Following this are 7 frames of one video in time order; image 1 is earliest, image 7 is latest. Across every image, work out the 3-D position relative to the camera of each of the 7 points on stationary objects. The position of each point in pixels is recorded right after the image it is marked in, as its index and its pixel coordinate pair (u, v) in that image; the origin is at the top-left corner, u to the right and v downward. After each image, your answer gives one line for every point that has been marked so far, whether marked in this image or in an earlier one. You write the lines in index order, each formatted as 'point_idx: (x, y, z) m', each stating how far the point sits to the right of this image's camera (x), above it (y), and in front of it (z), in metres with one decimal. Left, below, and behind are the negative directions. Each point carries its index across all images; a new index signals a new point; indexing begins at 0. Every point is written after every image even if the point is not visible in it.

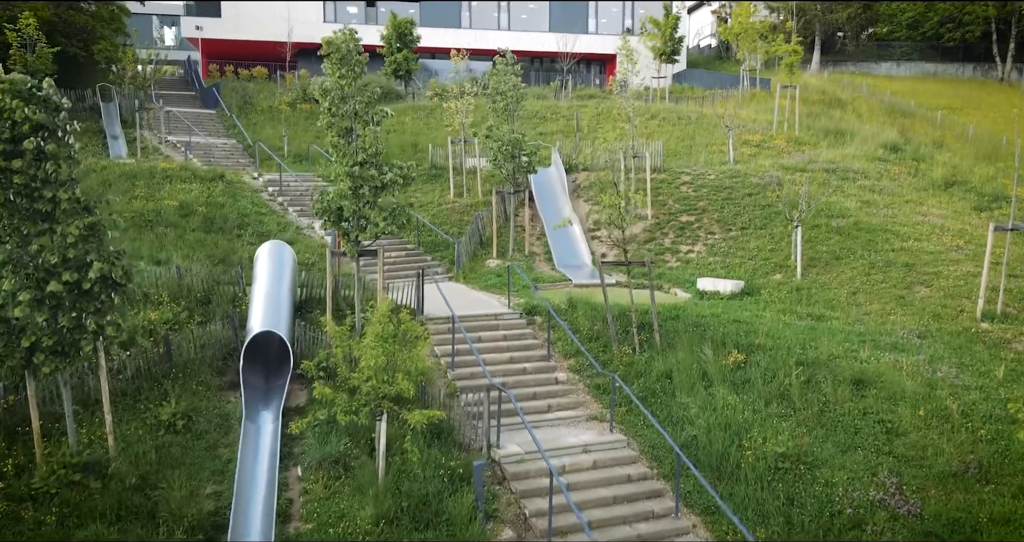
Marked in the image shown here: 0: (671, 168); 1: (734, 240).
0: (+4.2, +2.7, +19.5) m
1: (+4.9, +0.7, +16.1) m
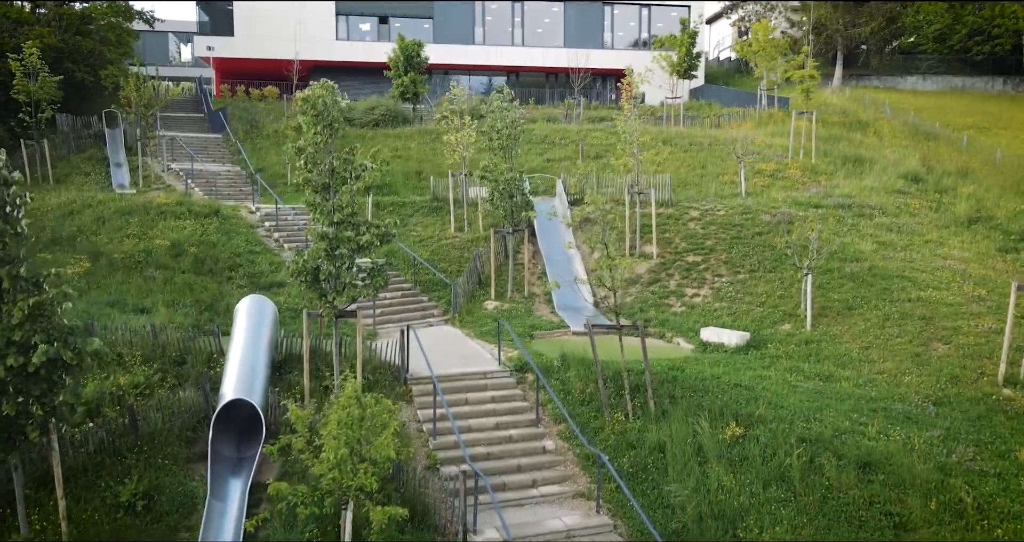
0: (+4.3, +1.7, +18.8) m
1: (+4.8, -0.3, +15.4) m
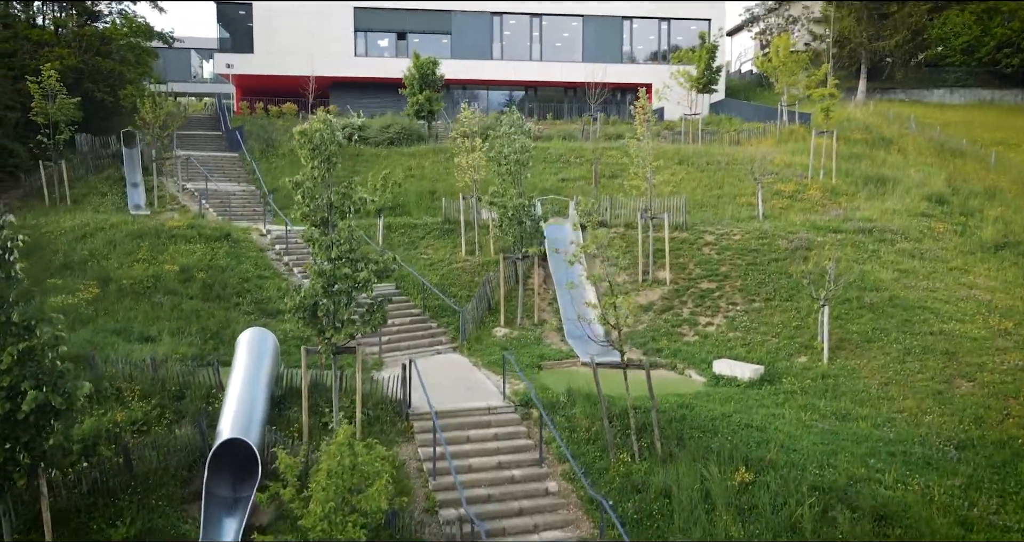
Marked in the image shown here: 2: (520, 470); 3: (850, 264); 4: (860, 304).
0: (+4.6, +1.1, +18.4) m
1: (+5.0, -0.8, +15.0) m
2: (+0.1, -2.9, +10.7) m
3: (+7.1, +0.1, +15.5) m
4: (+6.8, -0.6, +14.3) m
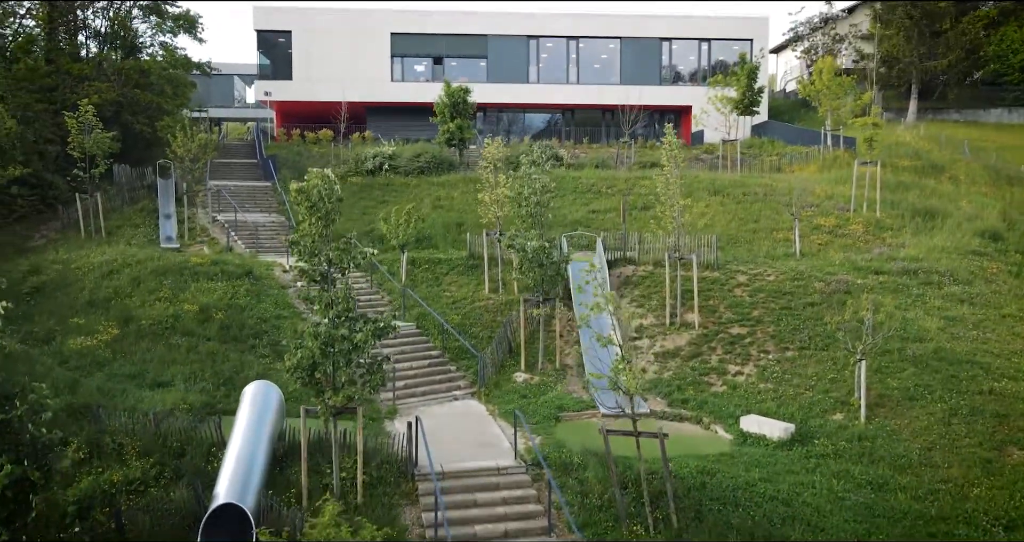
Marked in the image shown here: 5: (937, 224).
0: (+5.1, +0.2, +17.7) m
1: (+5.3, -1.8, +14.1) m
2: (+0.2, -3.7, +10.1) m
3: (+7.5, -0.8, +14.5) m
4: (+7.1, -1.5, +13.3) m
5: (+11.4, +1.3, +19.8) m
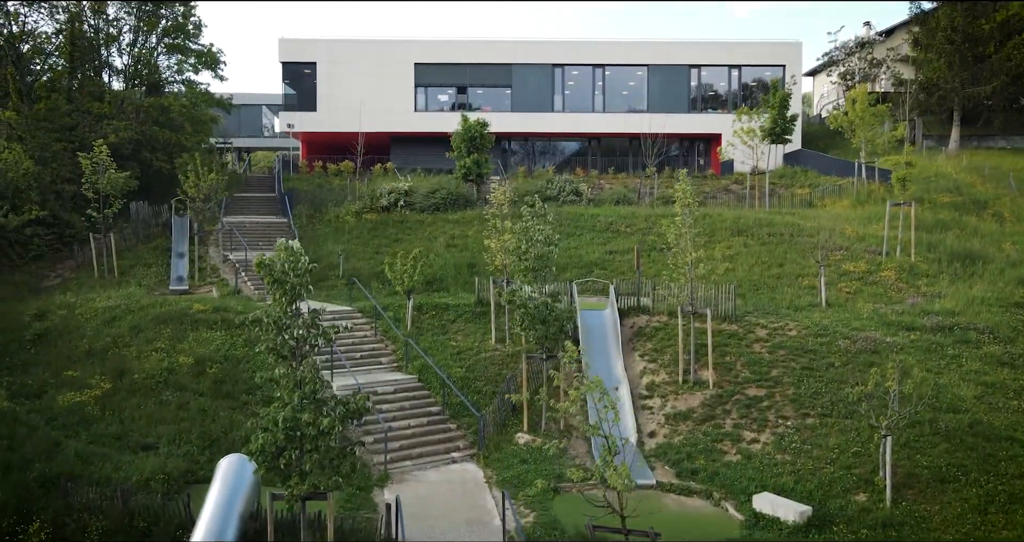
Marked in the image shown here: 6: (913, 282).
0: (+5.3, -1.0, +16.6) m
1: (+5.3, -2.8, +13.1) m
2: (0.0, -4.7, +9.2) m
3: (+7.5, -1.9, +13.4) m
4: (+7.0, -2.6, +12.2) m
5: (+11.7, 0.0, +18.5) m
6: (+9.8, -0.2, +18.0) m
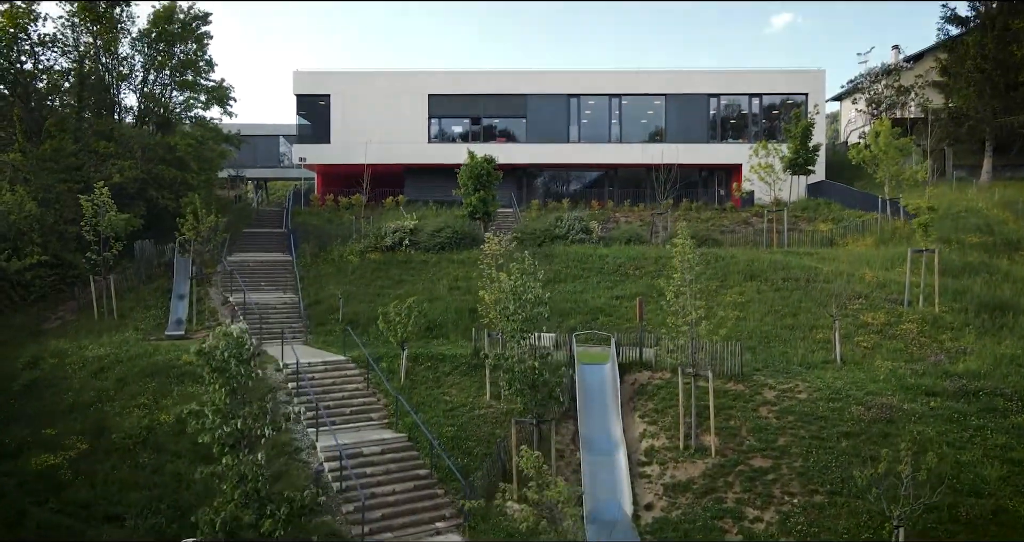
0: (+5.1, -2.2, +15.7) m
1: (+5.0, -3.9, +12.0) m
2: (-0.5, -5.6, +8.4) m
3: (+7.2, -3.0, +12.3) m
4: (+6.7, -3.7, +11.1) m
5: (+11.6, -1.2, +17.2) m
6: (+9.7, -1.5, +16.9) m
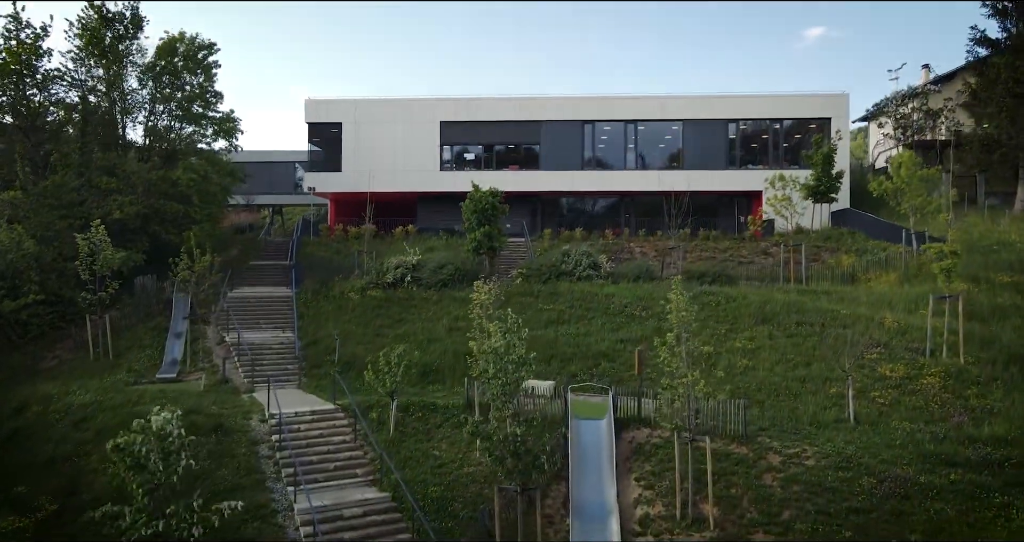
0: (+4.9, -3.2, +14.6) m
1: (+4.6, -4.9, +11.0) m
2: (-1.0, -6.5, +7.5) m
3: (+6.8, -4.0, +11.2) m
4: (+6.3, -4.6, +10.0) m
5: (+11.4, -2.3, +16.0) m
6: (+9.5, -2.5, +15.7) m
